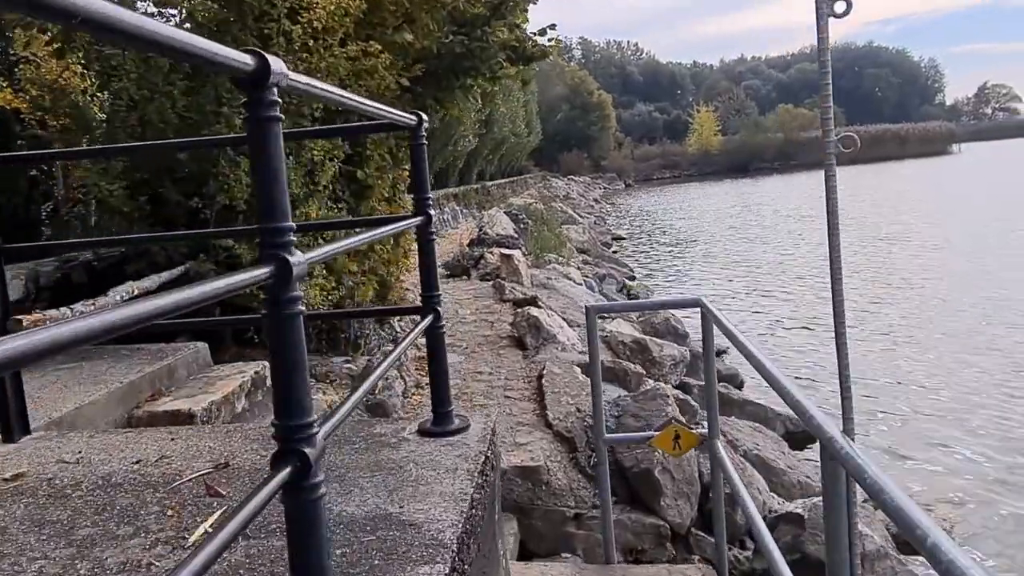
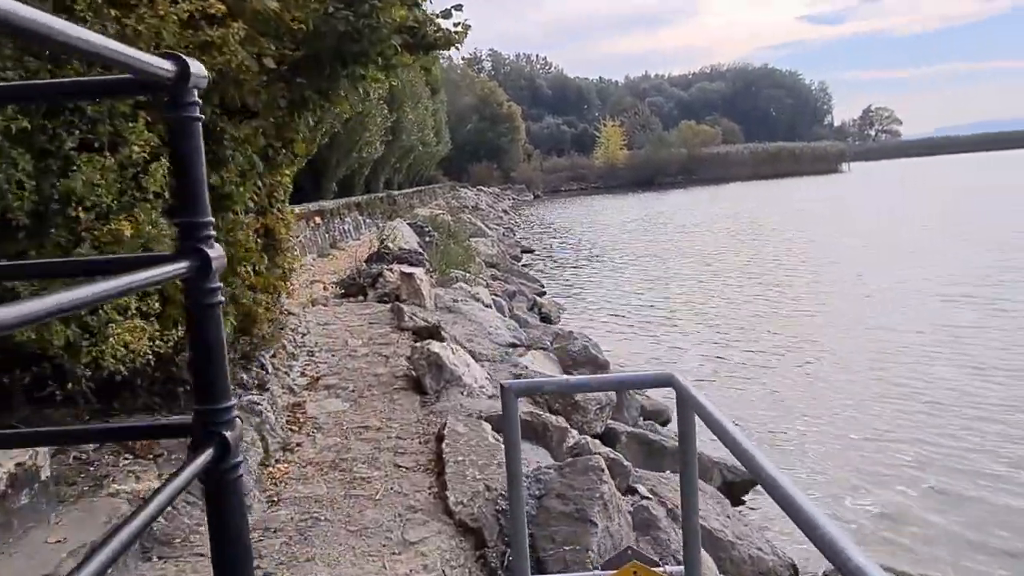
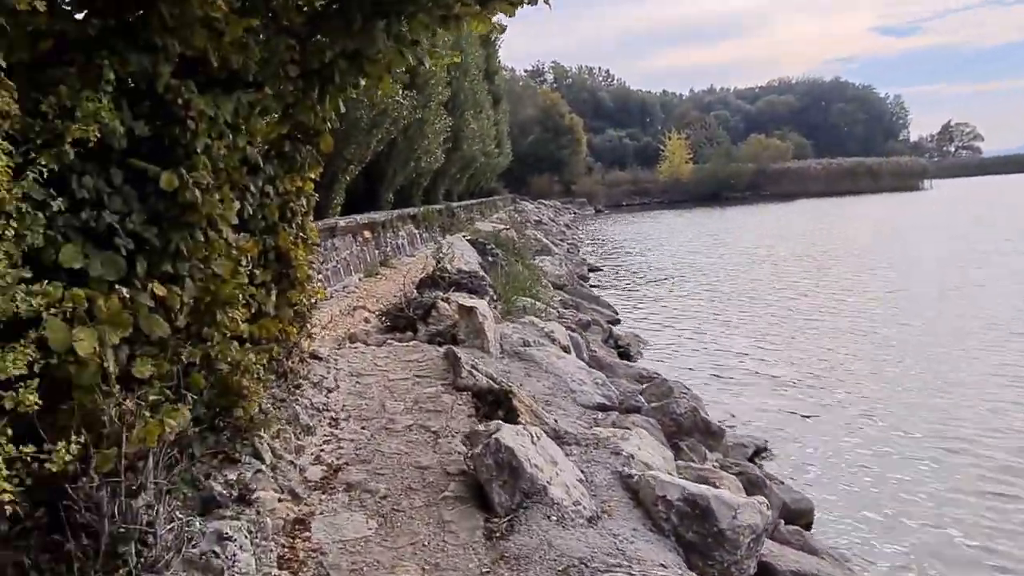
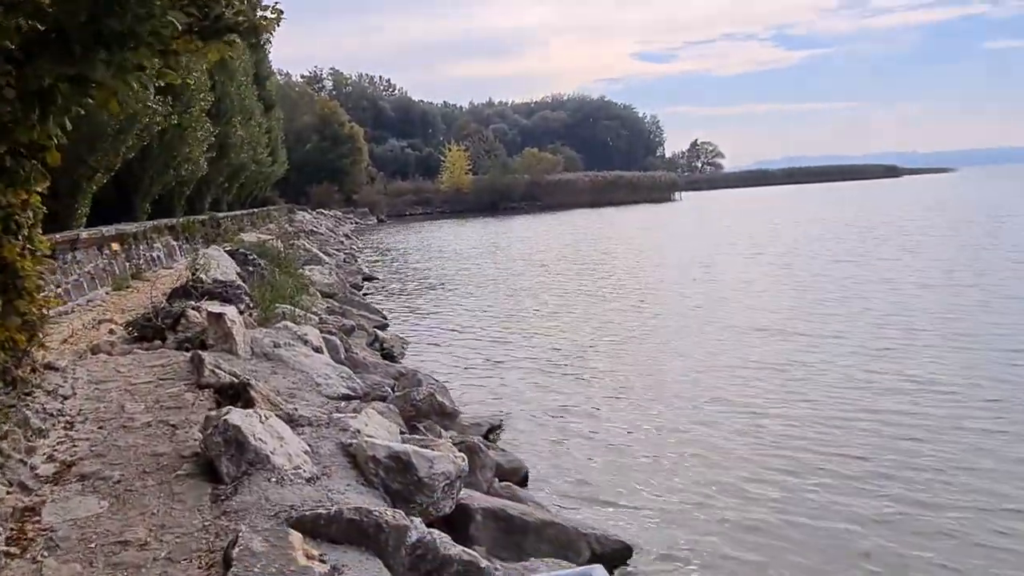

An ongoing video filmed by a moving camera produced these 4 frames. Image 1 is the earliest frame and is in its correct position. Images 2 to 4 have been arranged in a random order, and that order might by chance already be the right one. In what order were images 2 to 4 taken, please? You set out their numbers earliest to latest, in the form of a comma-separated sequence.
2, 4, 3
